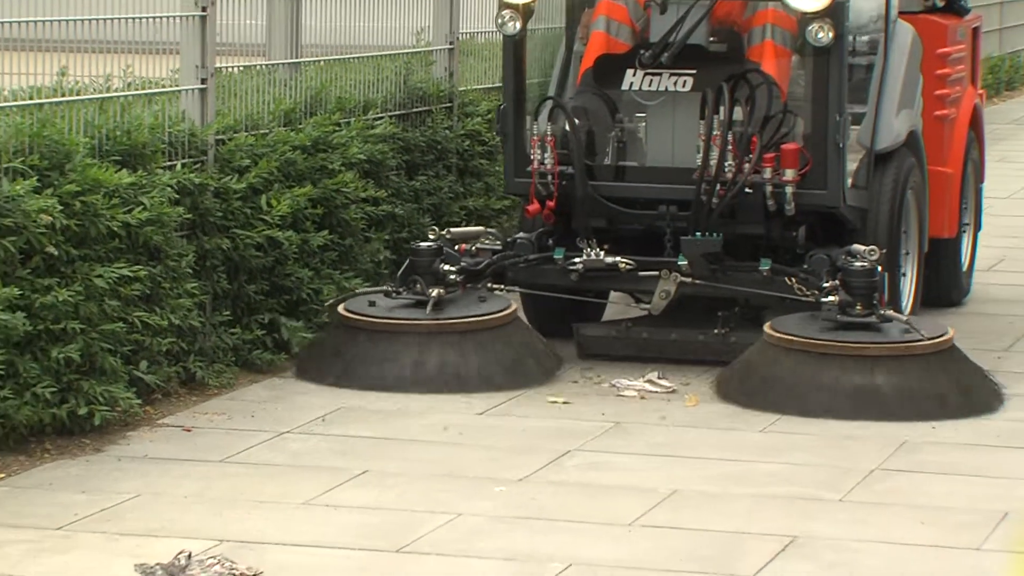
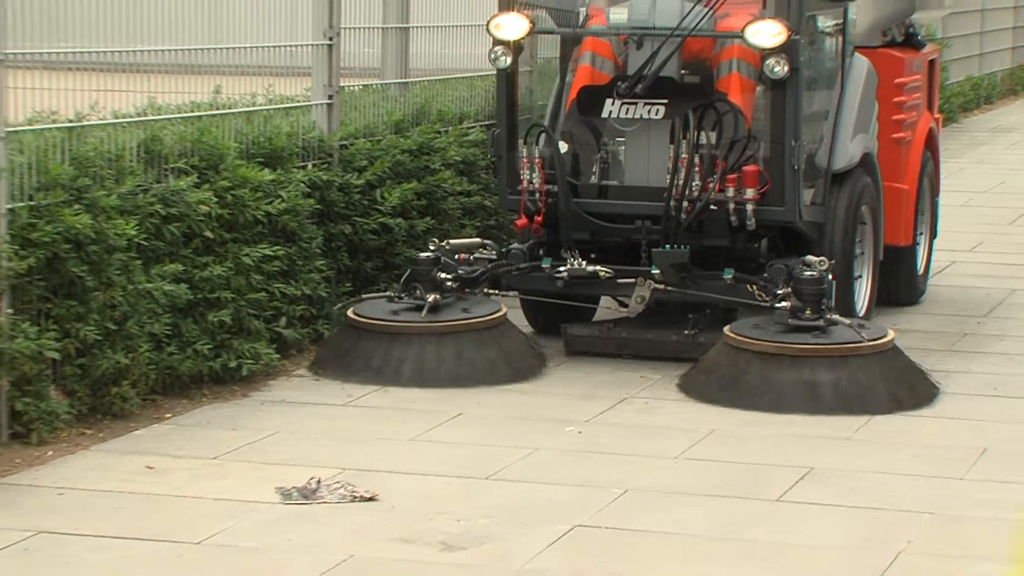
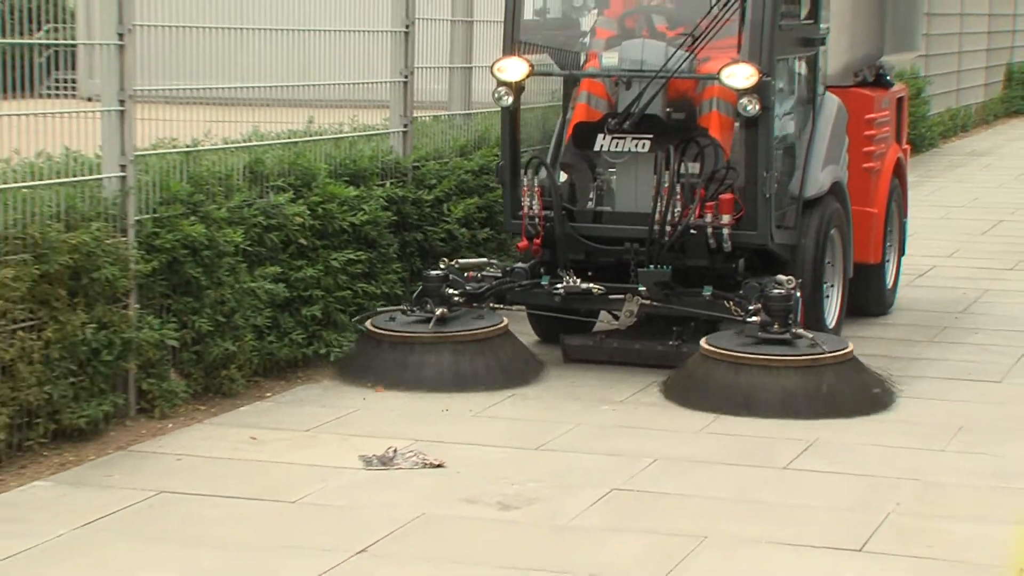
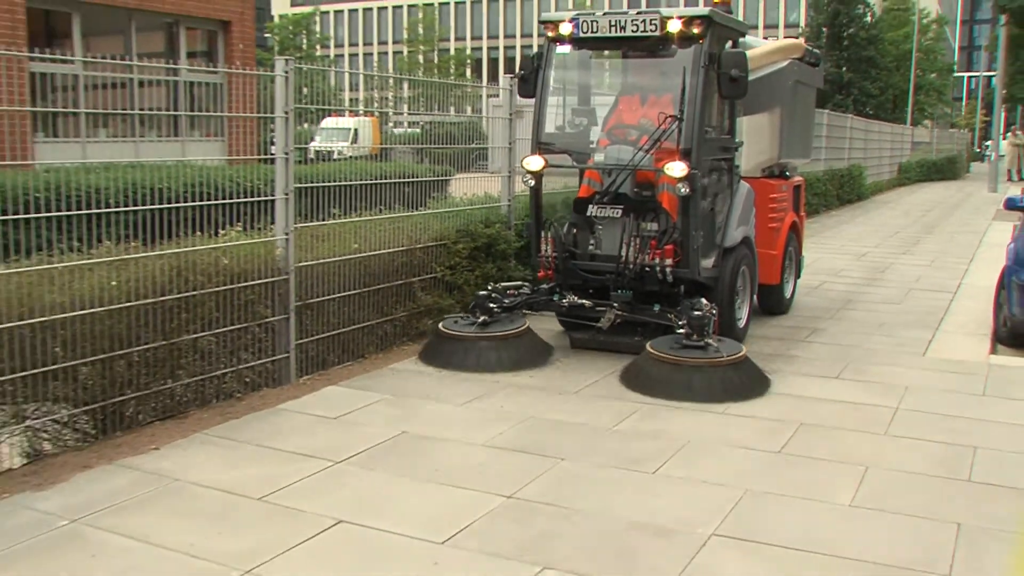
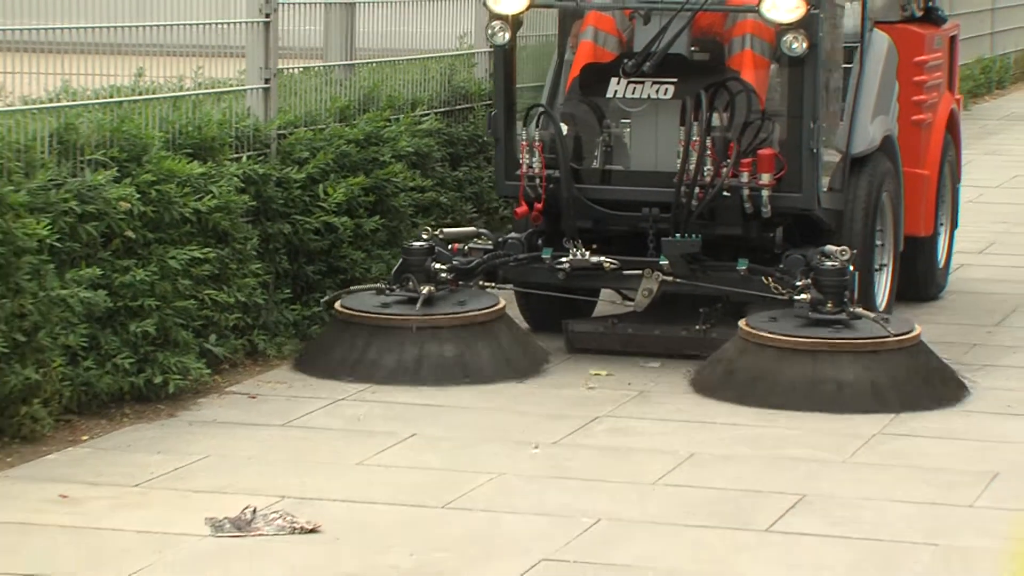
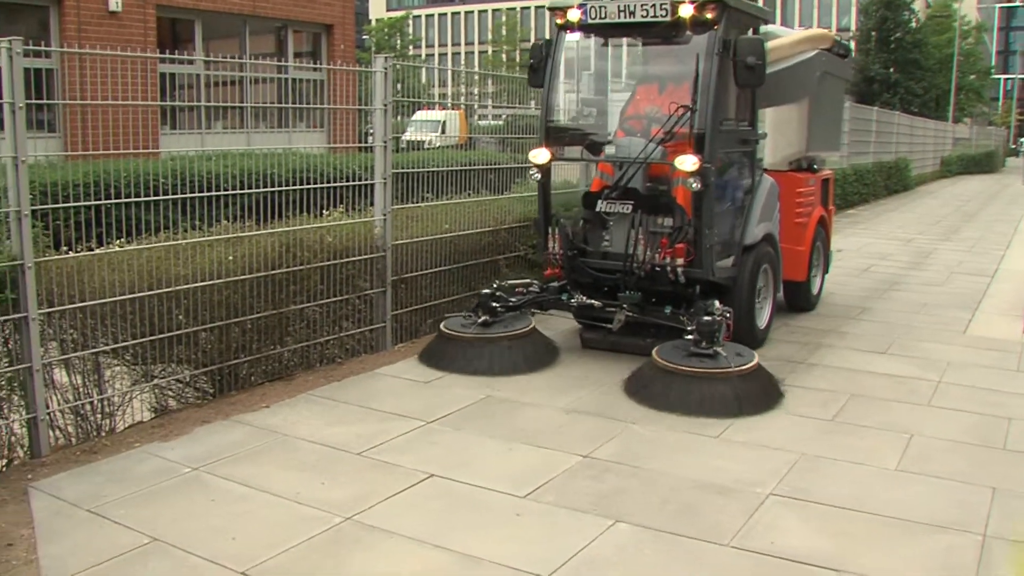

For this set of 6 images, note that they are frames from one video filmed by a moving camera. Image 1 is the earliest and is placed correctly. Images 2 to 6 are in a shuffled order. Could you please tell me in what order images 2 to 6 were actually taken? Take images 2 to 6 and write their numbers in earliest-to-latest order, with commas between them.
5, 2, 3, 4, 6
